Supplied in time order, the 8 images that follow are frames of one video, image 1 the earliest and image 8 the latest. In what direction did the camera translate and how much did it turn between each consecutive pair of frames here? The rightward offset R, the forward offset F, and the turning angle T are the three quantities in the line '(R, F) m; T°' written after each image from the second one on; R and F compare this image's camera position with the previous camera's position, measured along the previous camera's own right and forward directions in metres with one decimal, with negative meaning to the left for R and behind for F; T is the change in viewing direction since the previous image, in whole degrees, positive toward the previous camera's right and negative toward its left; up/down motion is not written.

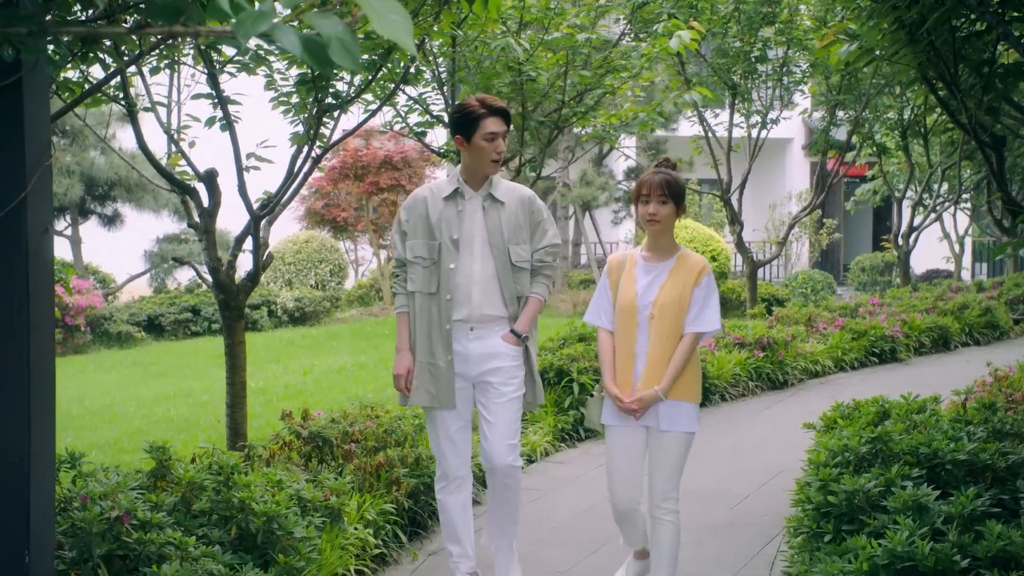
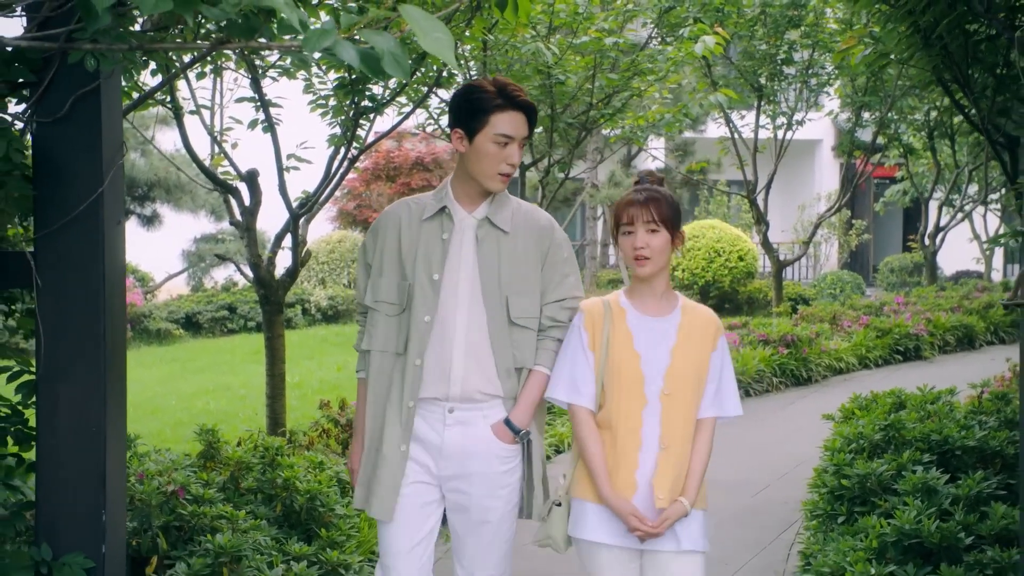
(0.0, -0.2) m; -2°
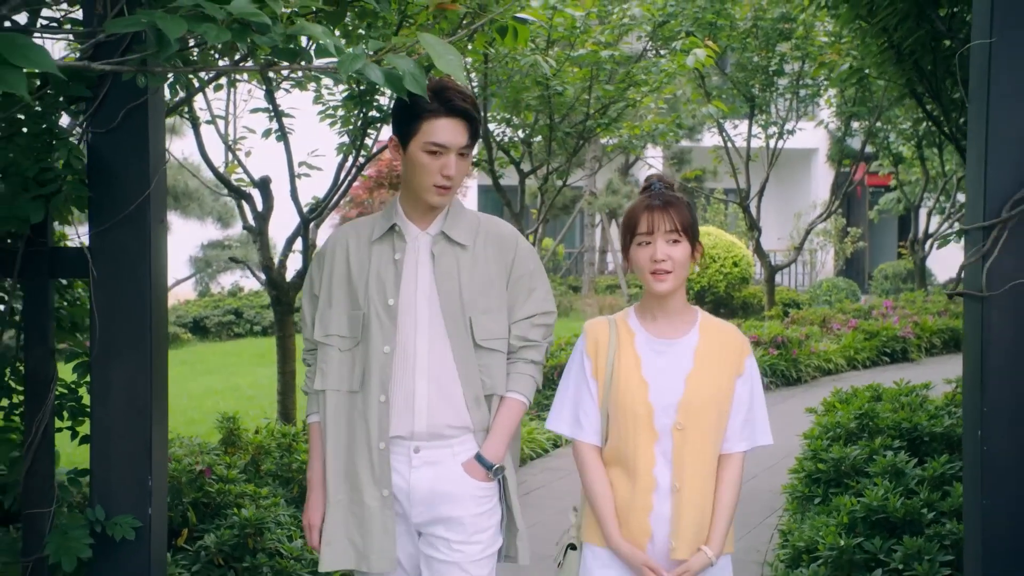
(0.0, -0.3) m; 0°
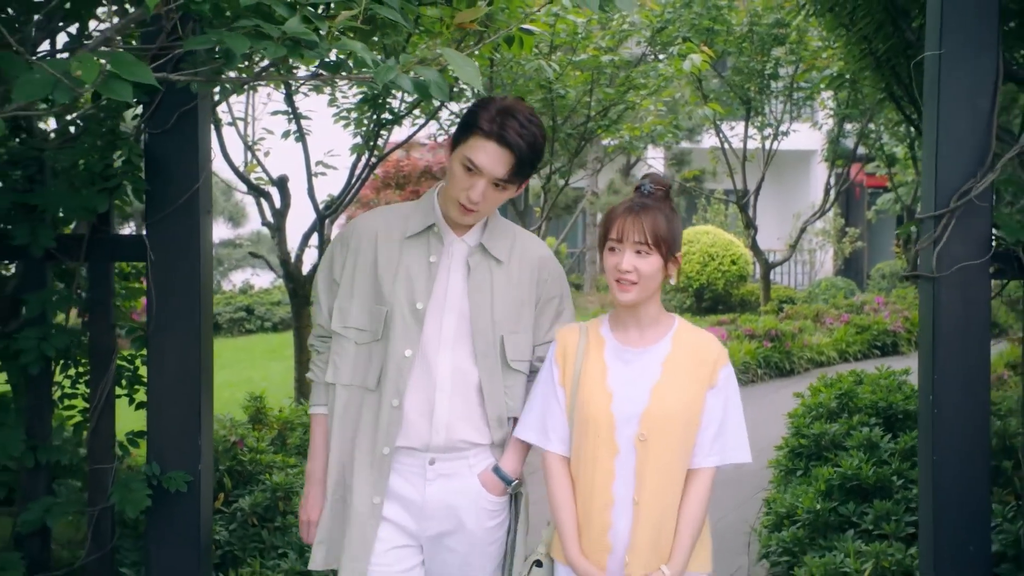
(0.0, -0.3) m; 0°
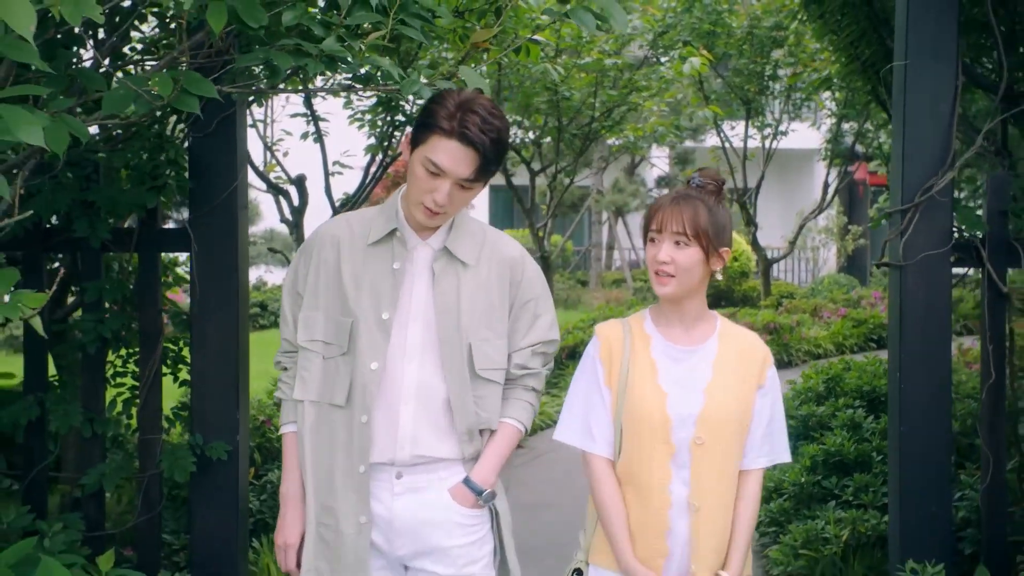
(0.0, -0.3) m; 0°
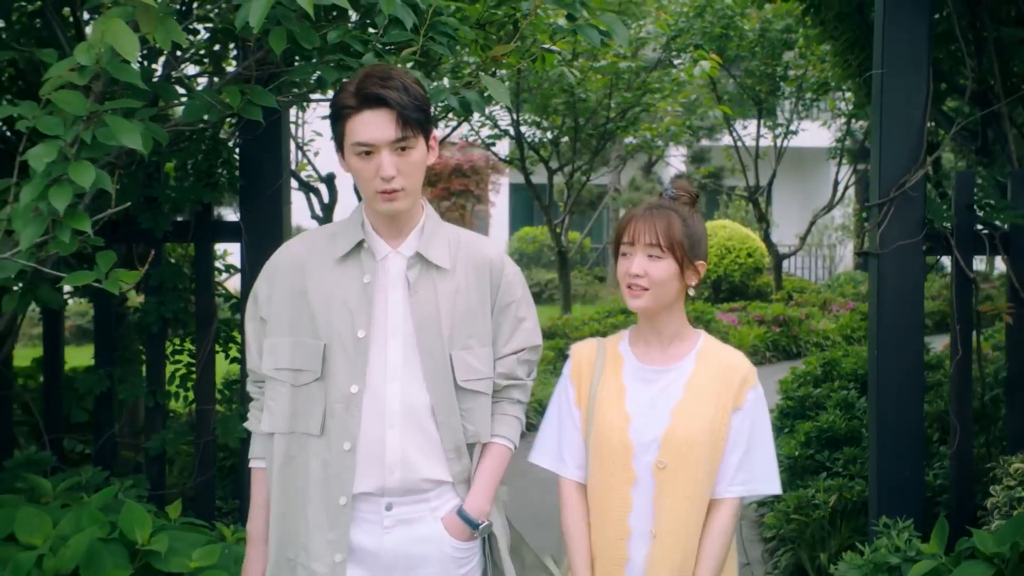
(0.0, -0.4) m; -1°
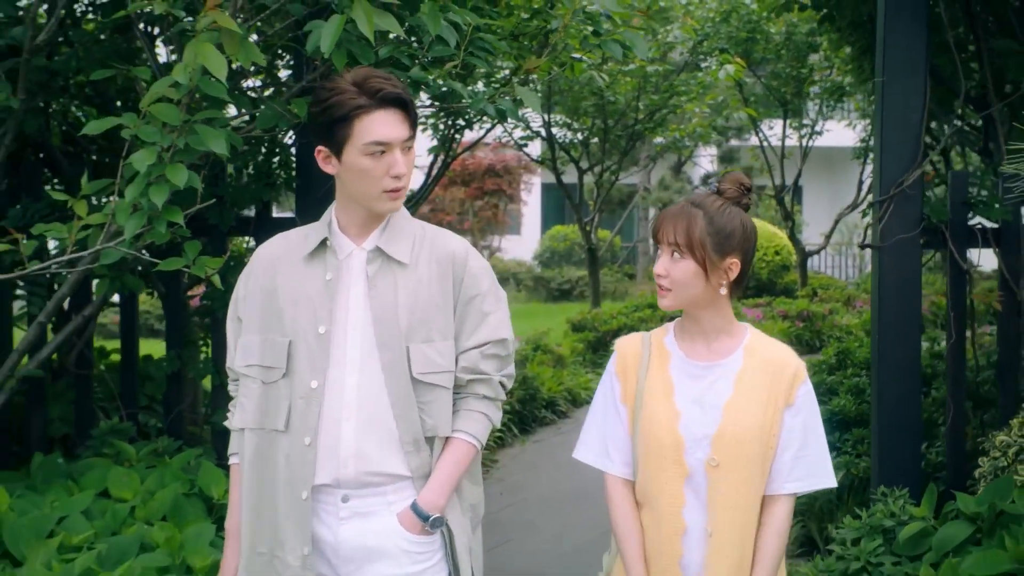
(0.0, -0.4) m; -2°
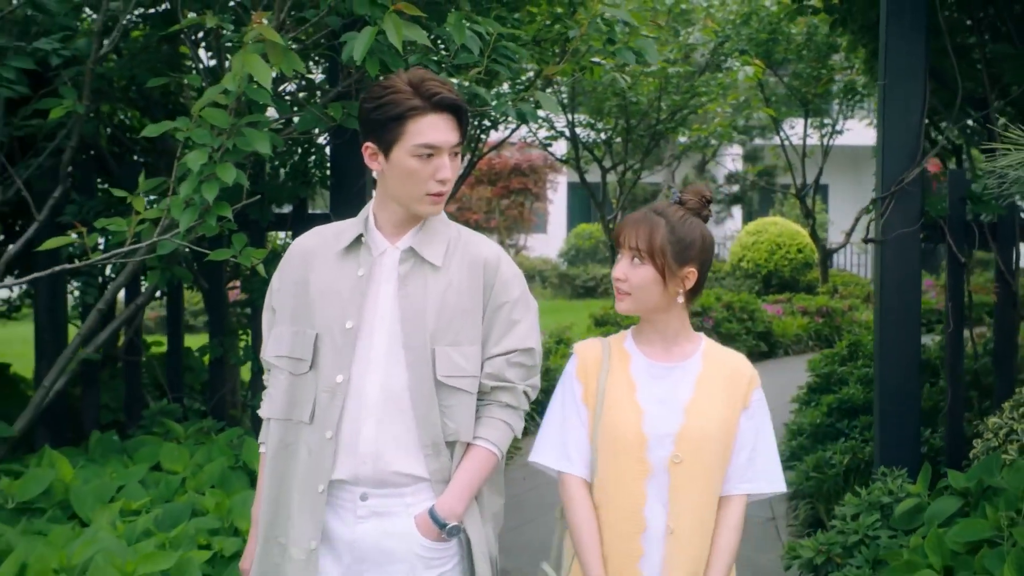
(0.0, -0.2) m; -2°
